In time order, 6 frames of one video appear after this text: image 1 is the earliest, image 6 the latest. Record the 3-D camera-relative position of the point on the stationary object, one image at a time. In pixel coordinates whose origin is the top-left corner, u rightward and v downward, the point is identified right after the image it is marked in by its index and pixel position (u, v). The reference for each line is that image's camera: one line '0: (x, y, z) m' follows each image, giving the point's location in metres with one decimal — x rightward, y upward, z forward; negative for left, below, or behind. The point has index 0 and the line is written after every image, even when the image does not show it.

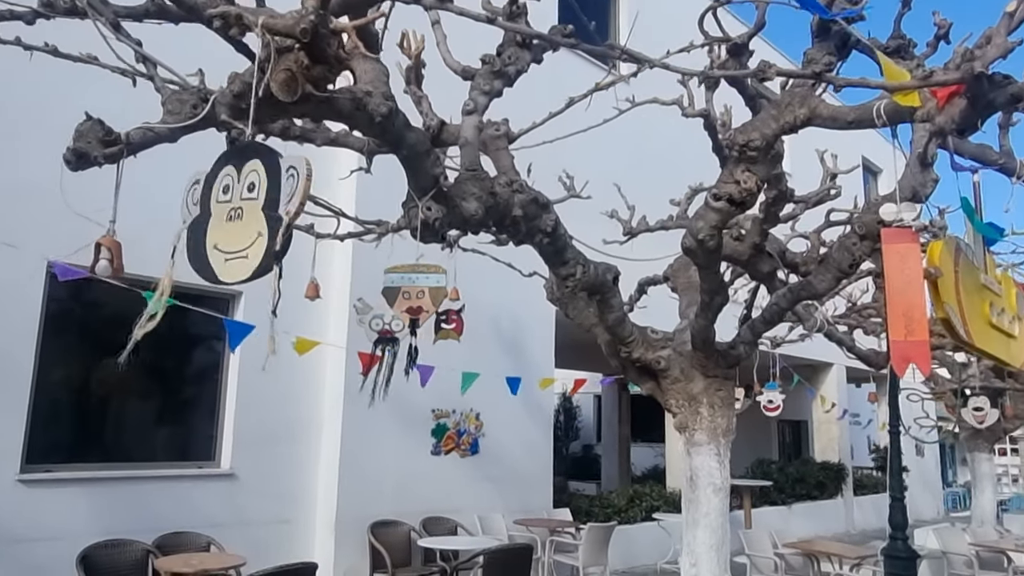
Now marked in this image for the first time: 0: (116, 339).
0: (-3.2, -0.4, +6.2) m
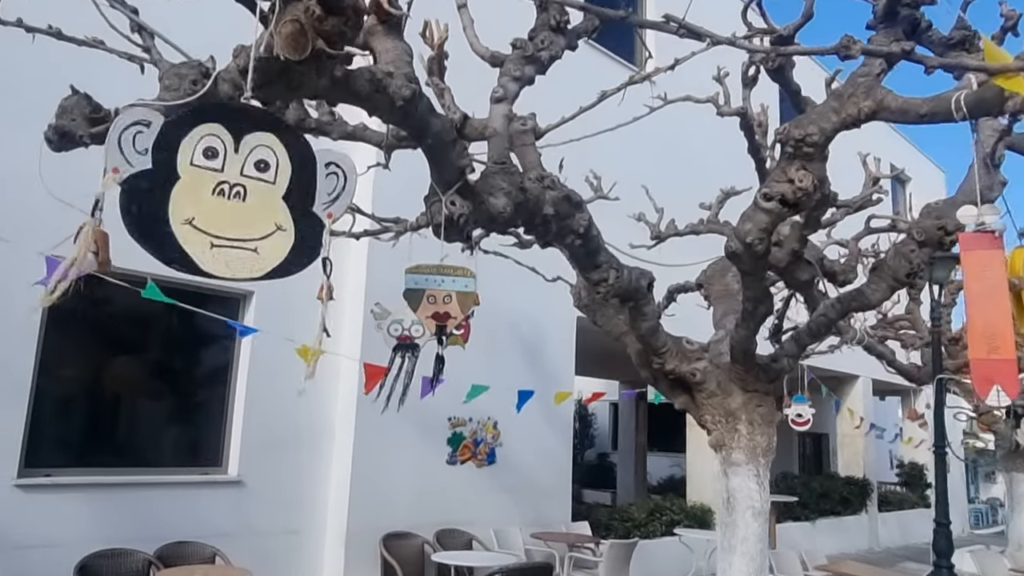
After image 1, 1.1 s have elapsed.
0: (-3.0, -0.4, +5.9) m
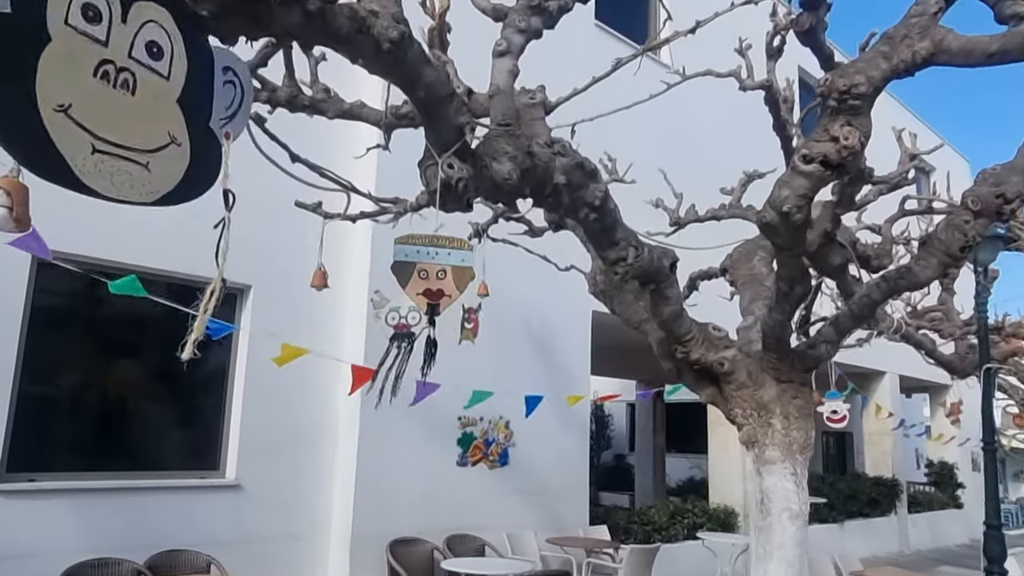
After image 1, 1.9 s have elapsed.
0: (-2.9, -0.4, +5.6) m
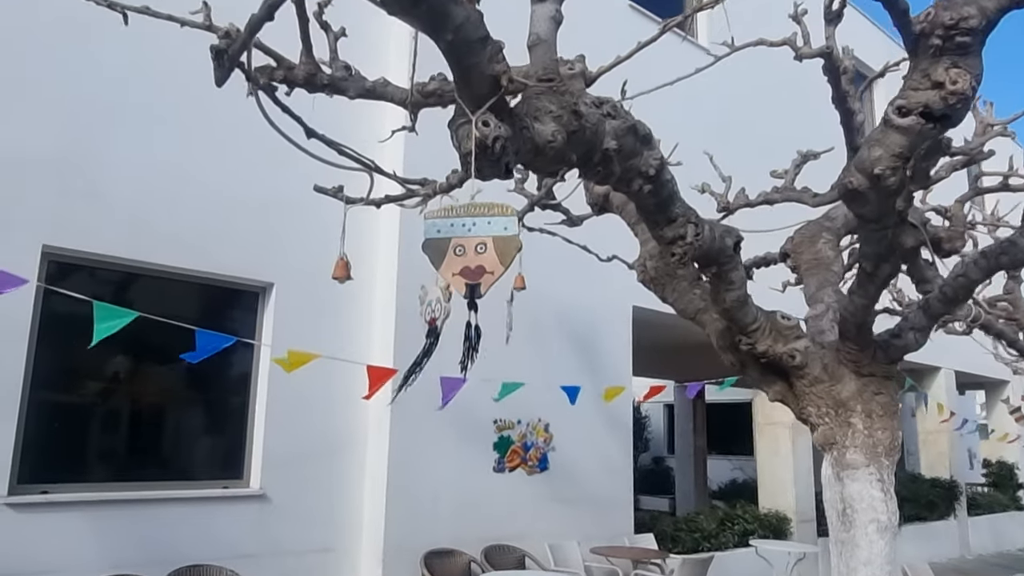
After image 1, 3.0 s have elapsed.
0: (-2.7, -0.4, +5.3) m
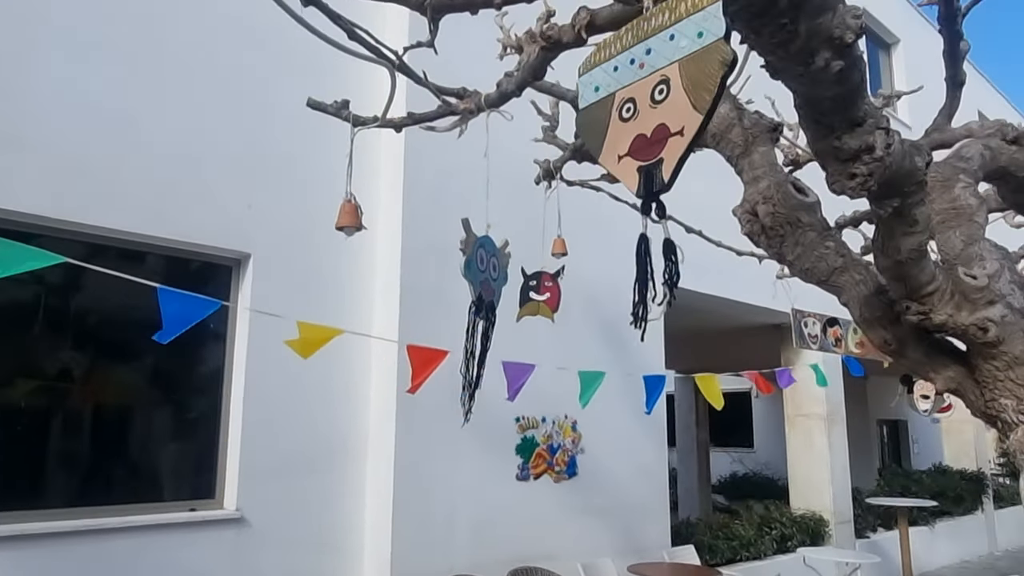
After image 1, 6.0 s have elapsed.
0: (-2.4, -0.2, +4.1) m
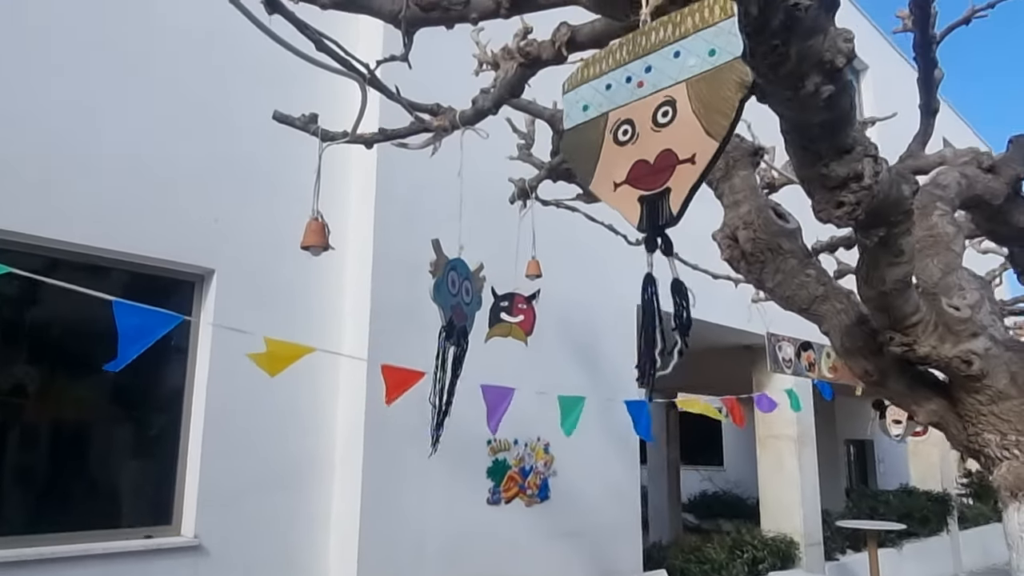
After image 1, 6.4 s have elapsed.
0: (-2.6, -0.3, +3.9) m
